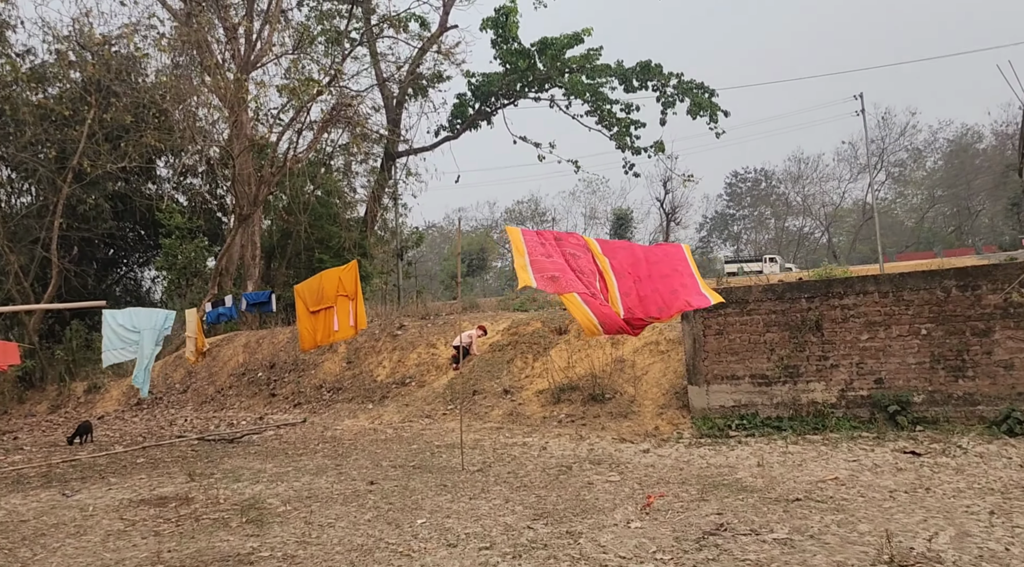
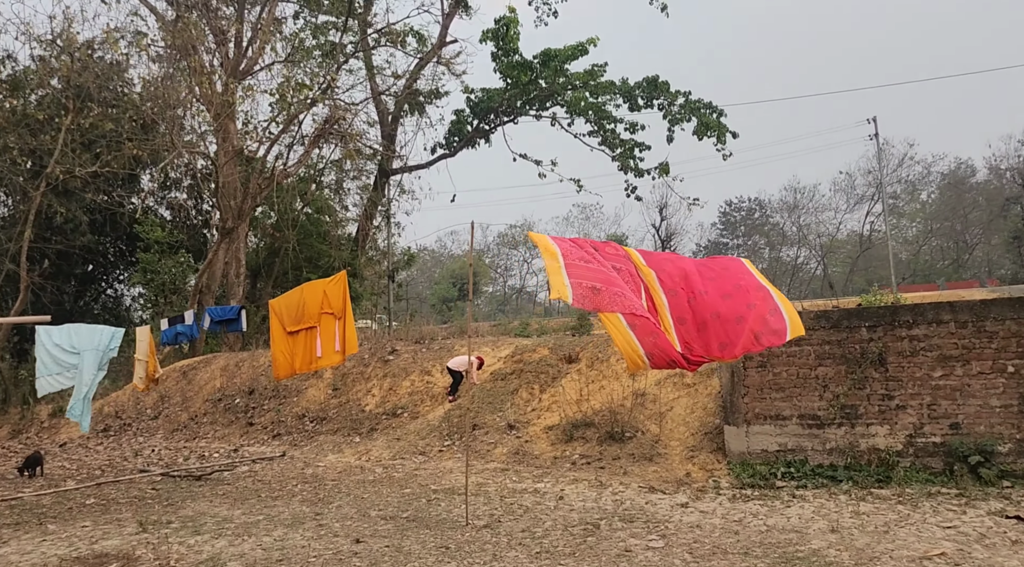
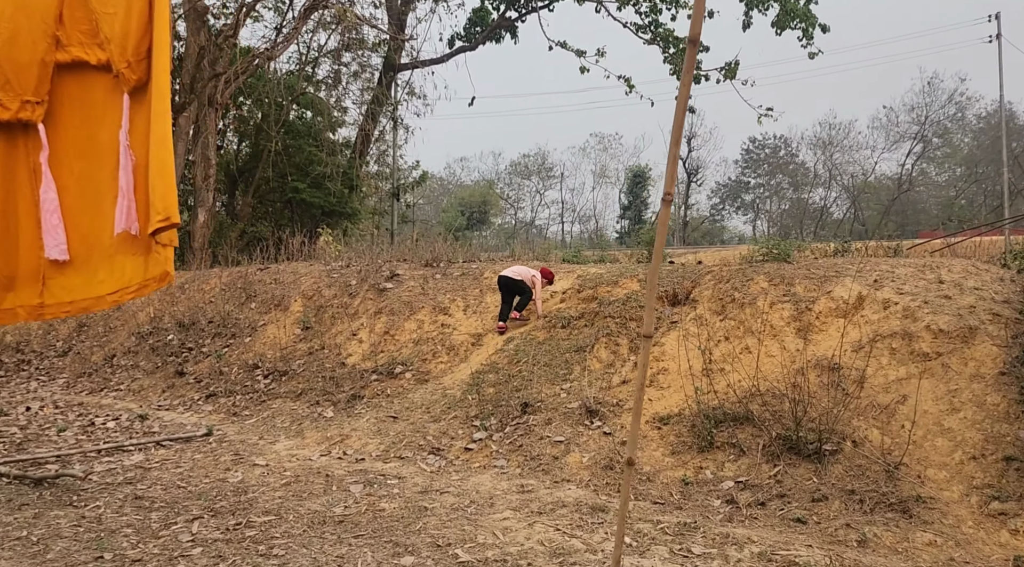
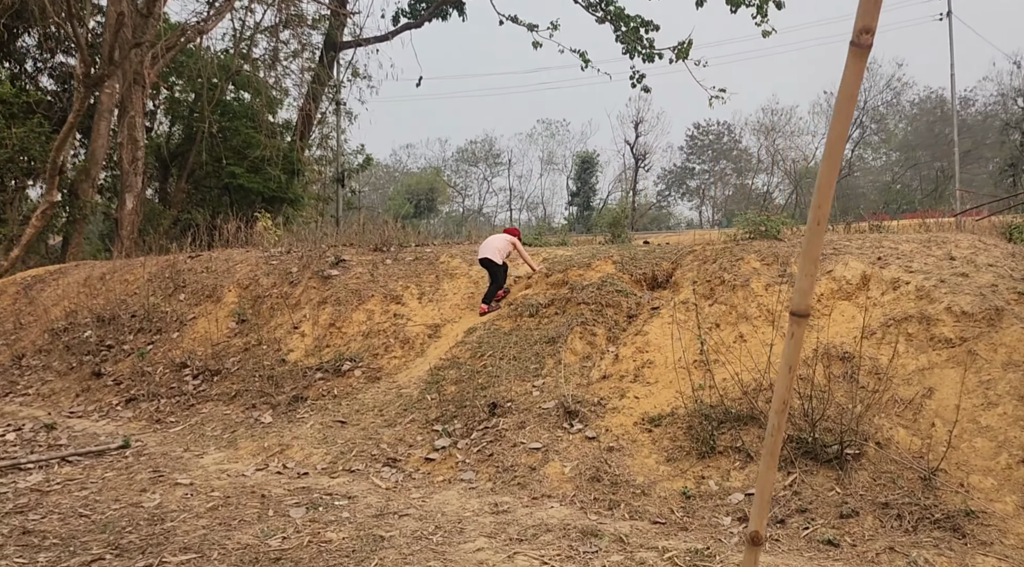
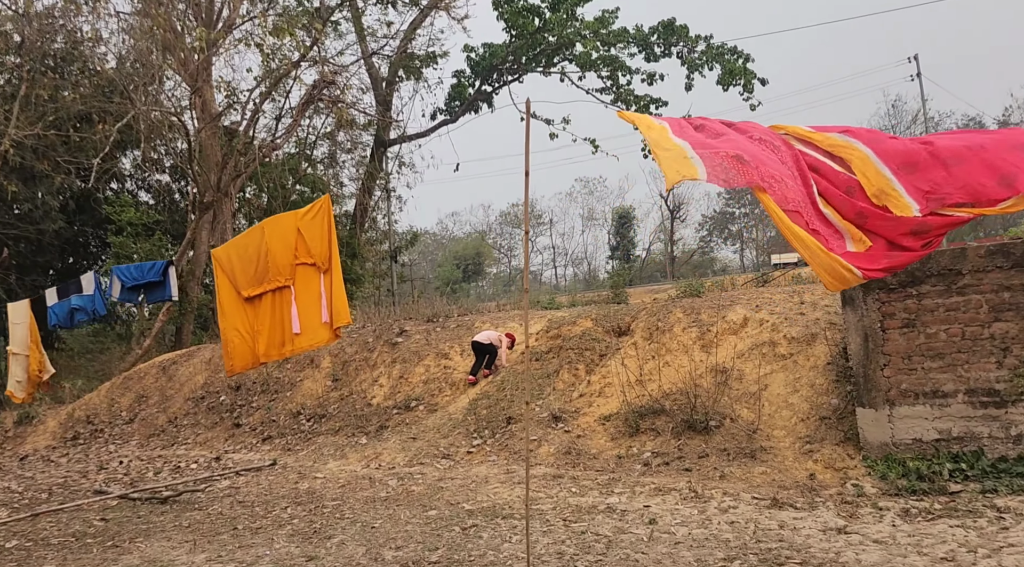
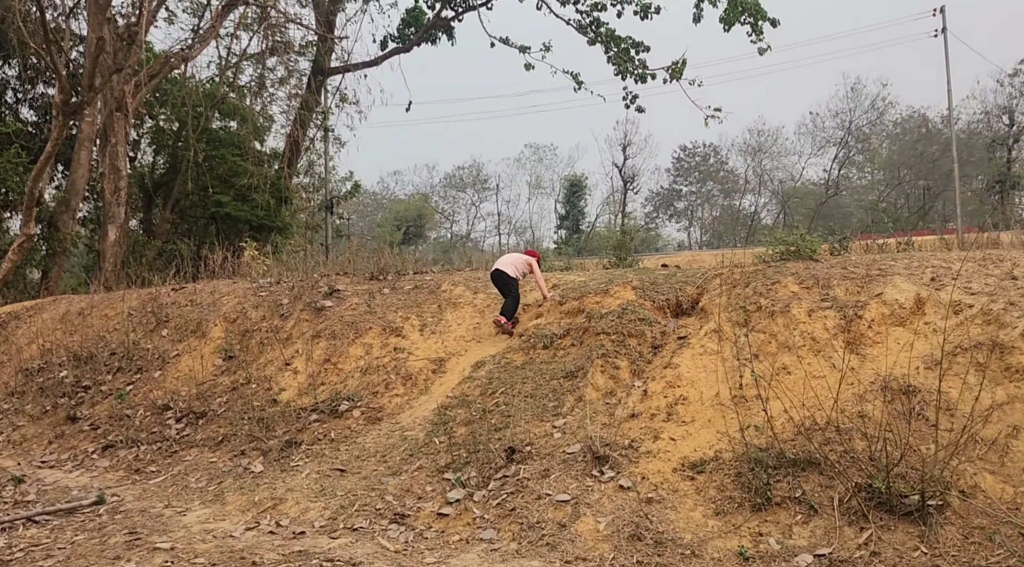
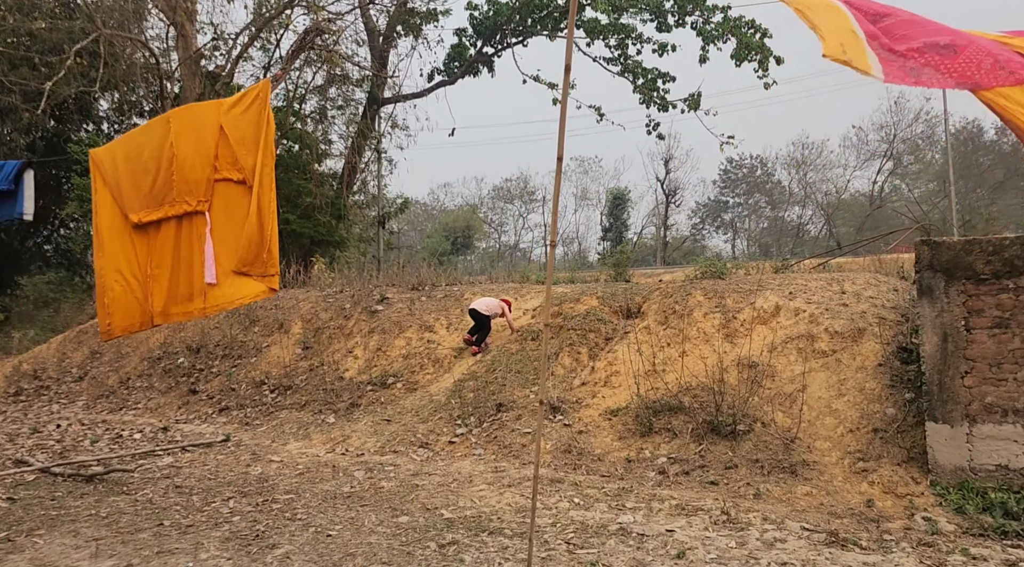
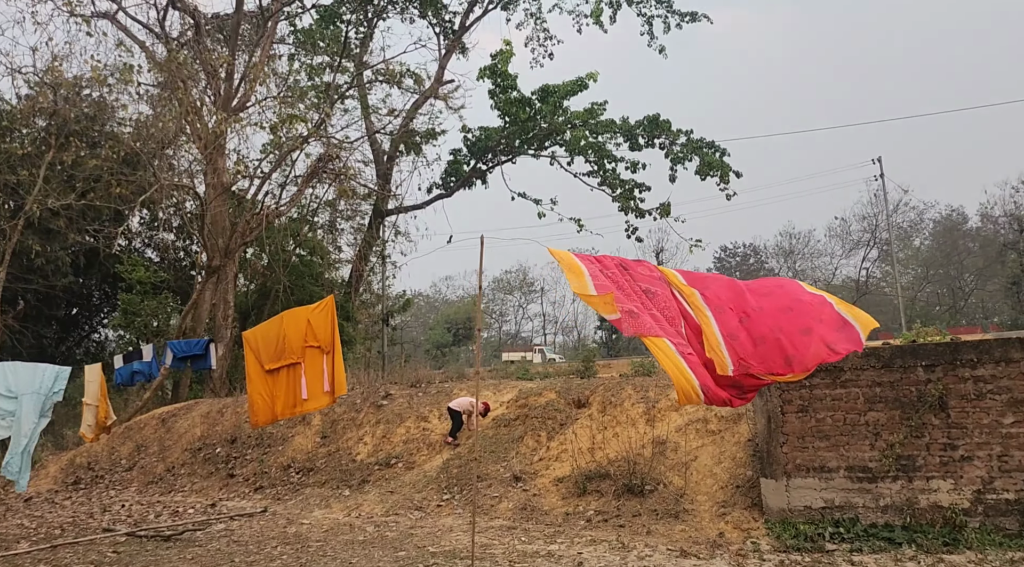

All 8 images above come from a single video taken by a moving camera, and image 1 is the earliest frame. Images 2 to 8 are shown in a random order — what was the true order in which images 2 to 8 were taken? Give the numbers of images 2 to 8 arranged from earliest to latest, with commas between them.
2, 8, 5, 7, 3, 4, 6
